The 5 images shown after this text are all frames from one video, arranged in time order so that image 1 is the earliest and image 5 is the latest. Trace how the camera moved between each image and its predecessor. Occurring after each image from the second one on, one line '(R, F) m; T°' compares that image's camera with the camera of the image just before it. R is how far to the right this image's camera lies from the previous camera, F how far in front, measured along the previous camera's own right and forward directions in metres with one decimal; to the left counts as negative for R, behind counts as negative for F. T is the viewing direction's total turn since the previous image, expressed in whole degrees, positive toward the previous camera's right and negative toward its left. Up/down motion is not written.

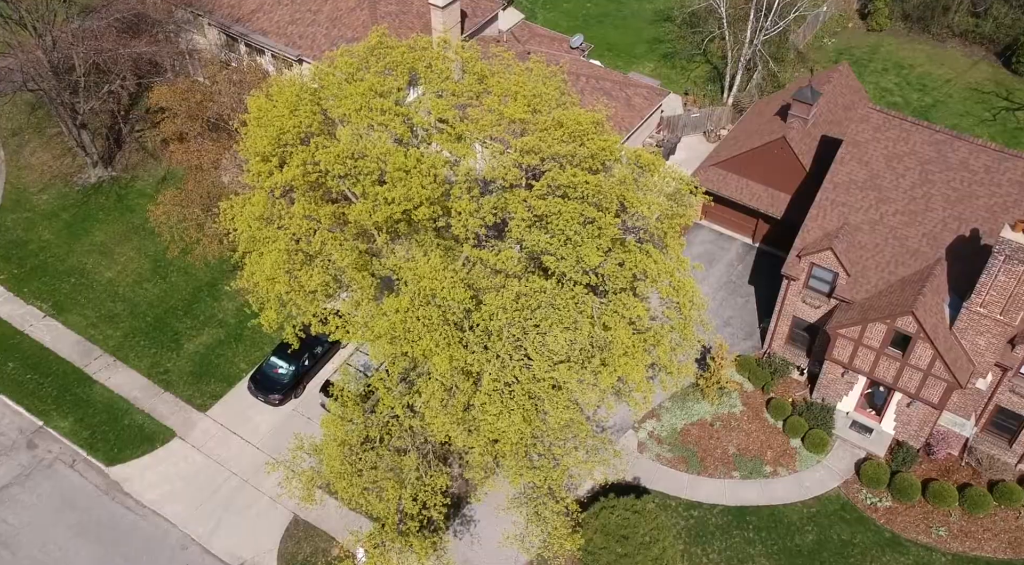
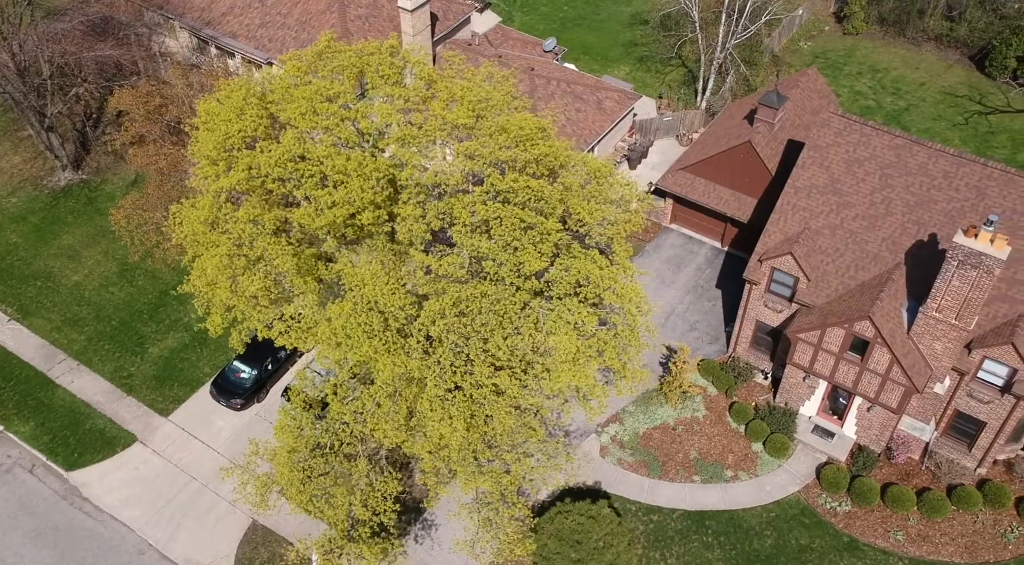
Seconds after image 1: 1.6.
(+1.2, 0.0) m; 0°
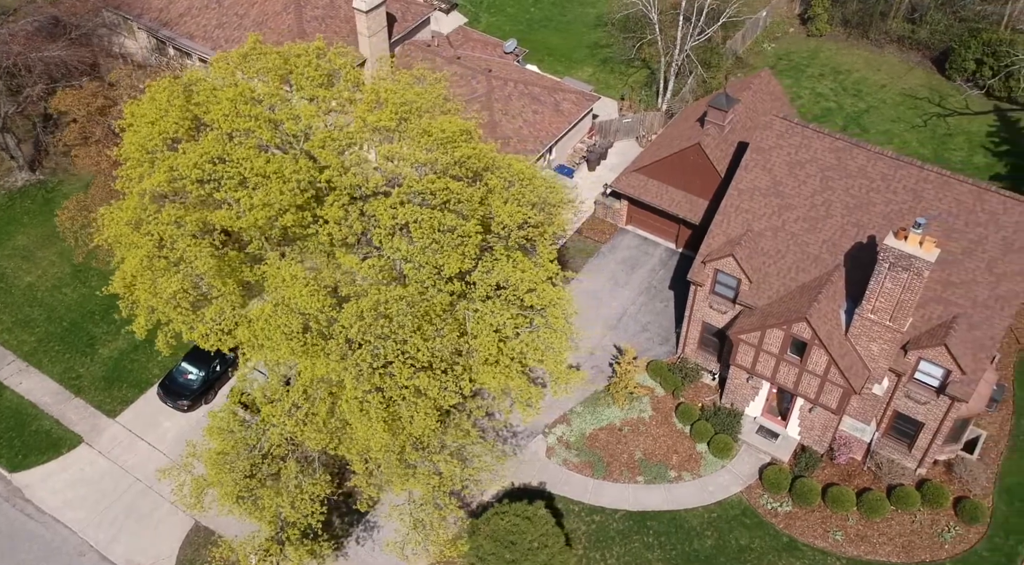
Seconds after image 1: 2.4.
(+1.7, -0.1) m; 0°
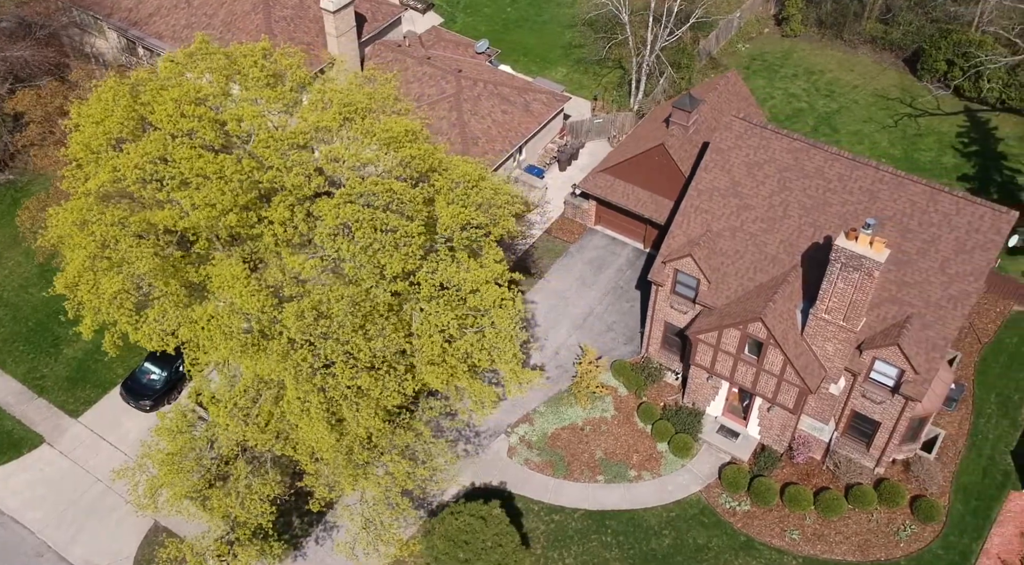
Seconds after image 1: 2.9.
(+1.2, -0.1) m; 0°
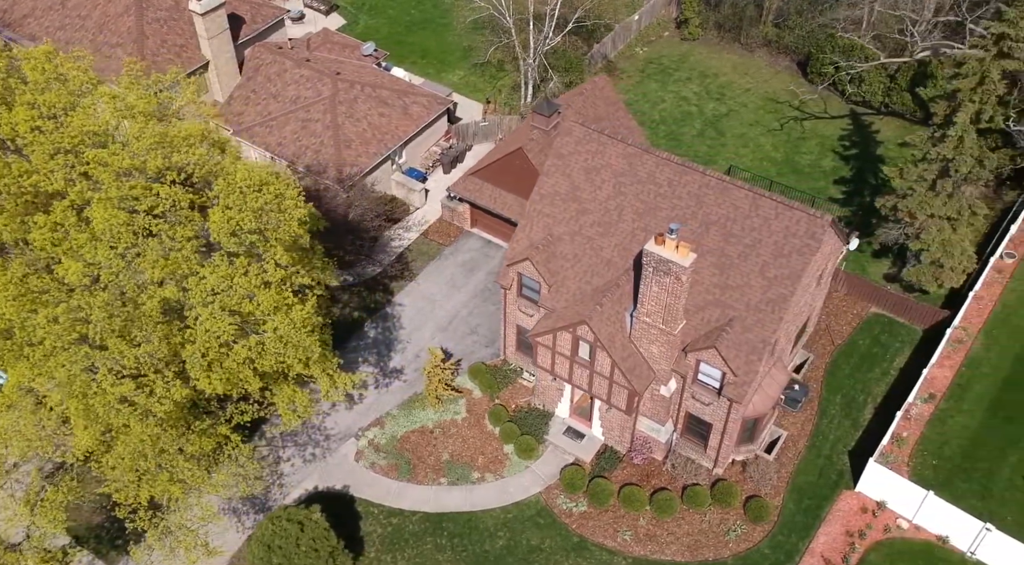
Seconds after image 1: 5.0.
(+4.9, -0.2) m; +1°
